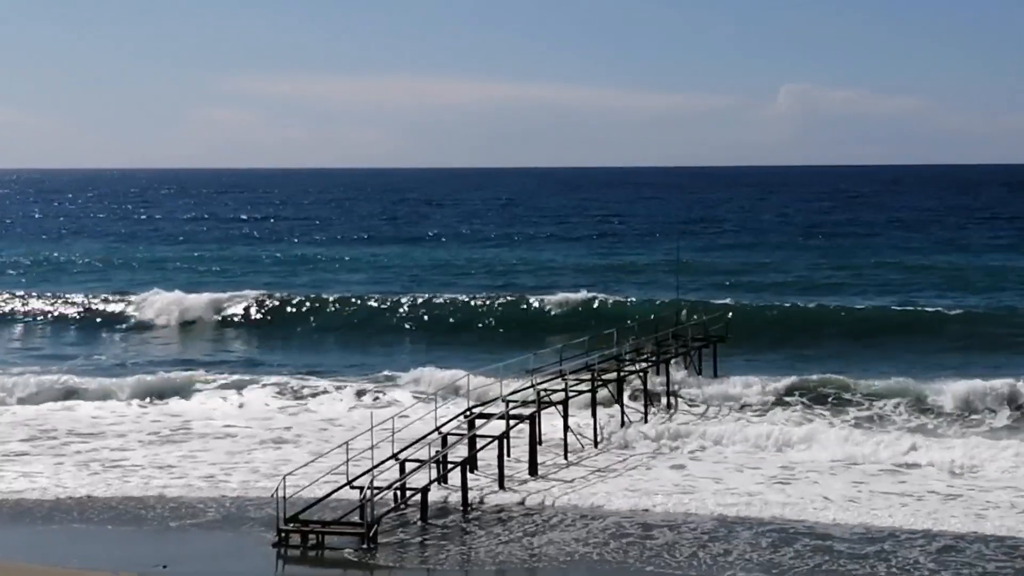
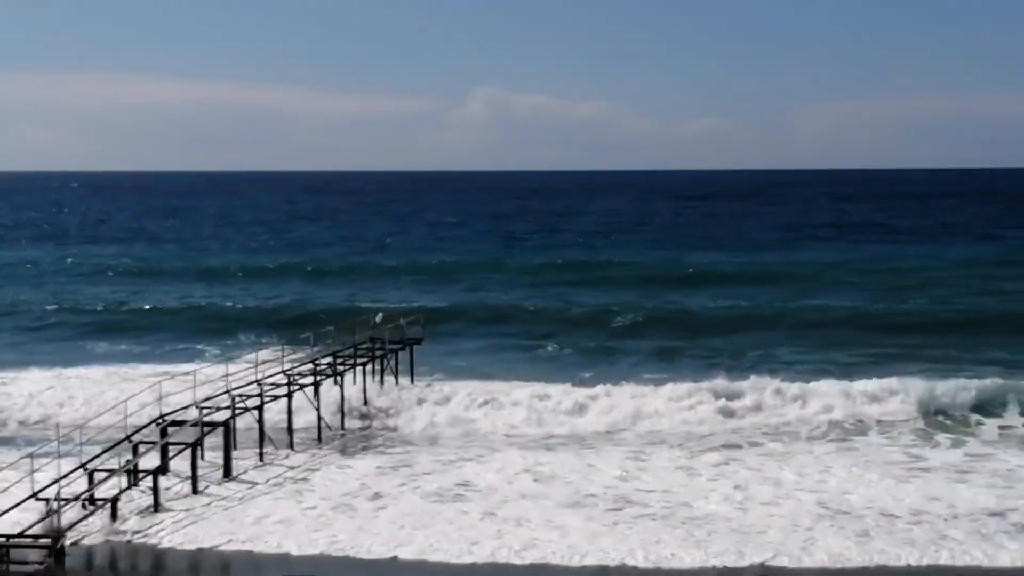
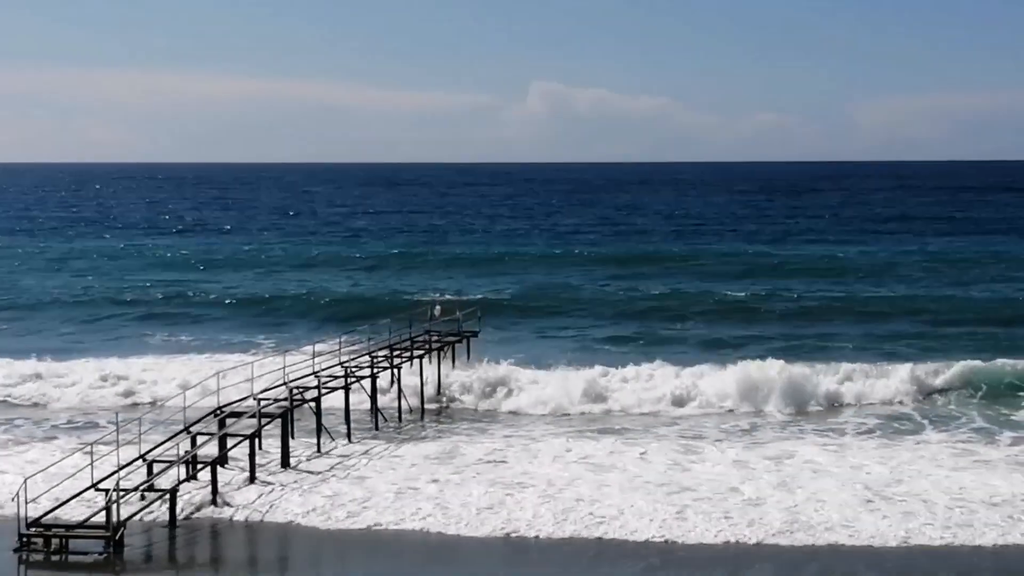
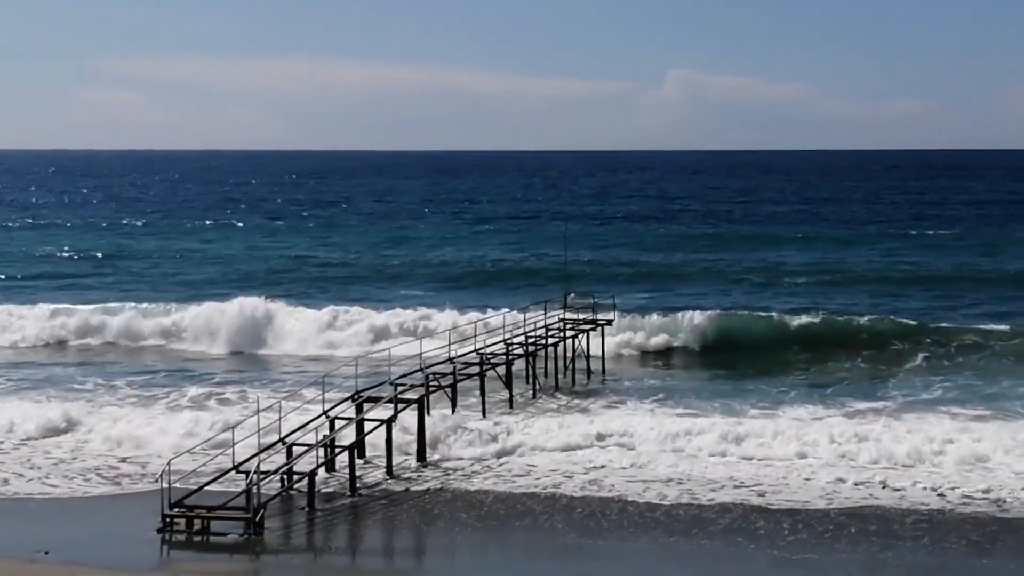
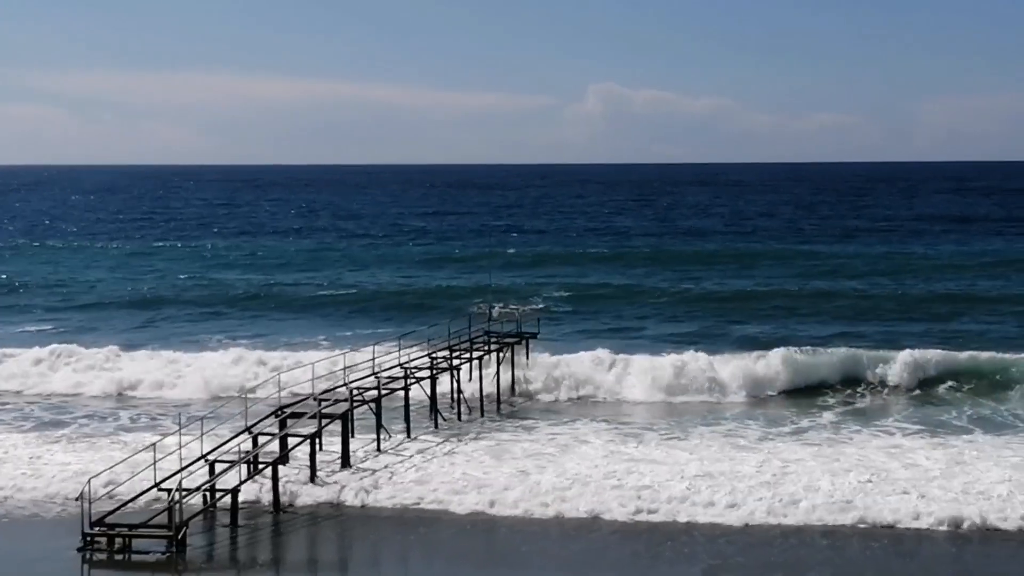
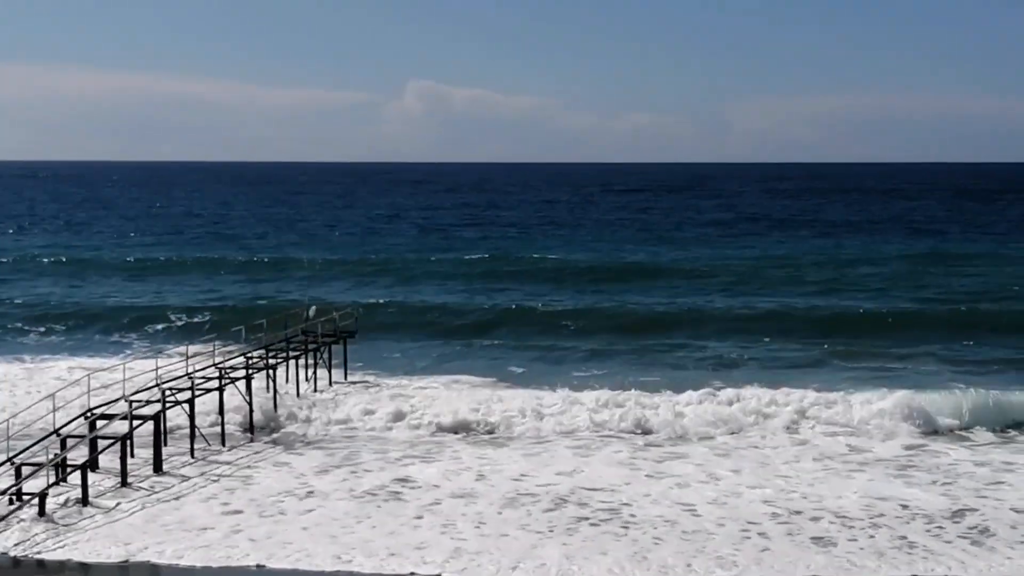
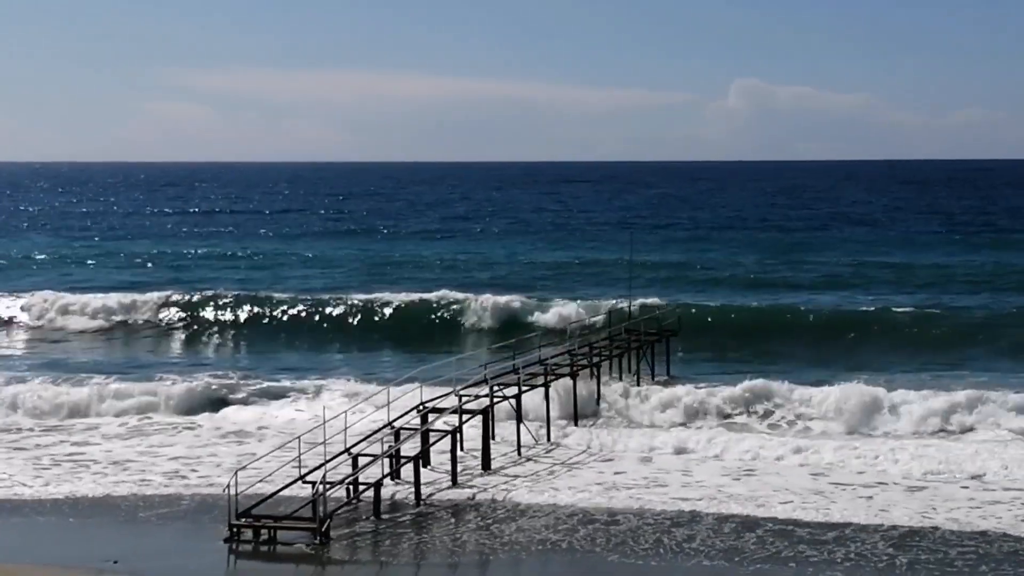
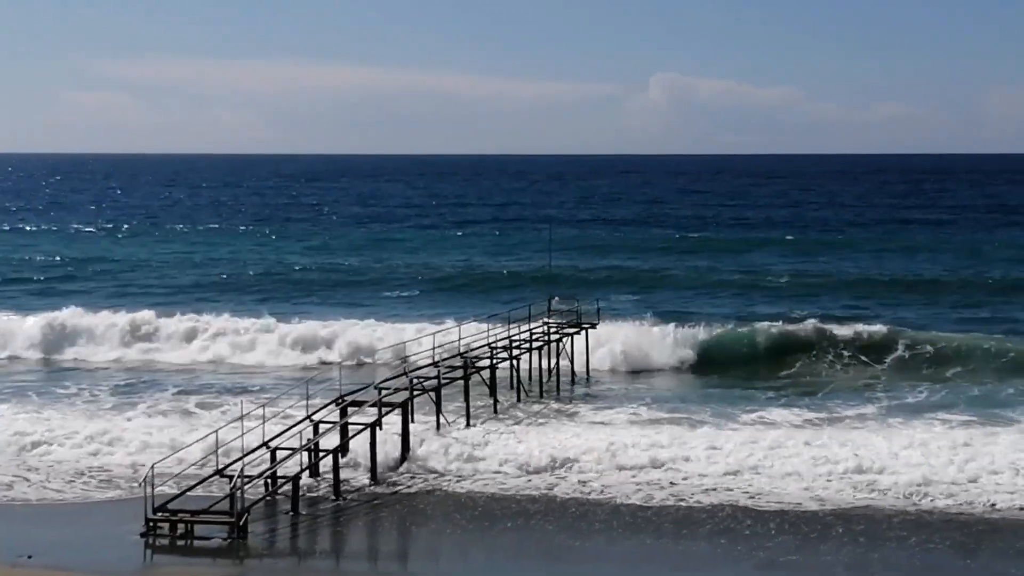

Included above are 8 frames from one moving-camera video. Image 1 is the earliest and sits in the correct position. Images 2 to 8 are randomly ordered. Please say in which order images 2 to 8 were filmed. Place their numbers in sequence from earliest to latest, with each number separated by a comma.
7, 4, 8, 5, 3, 2, 6
